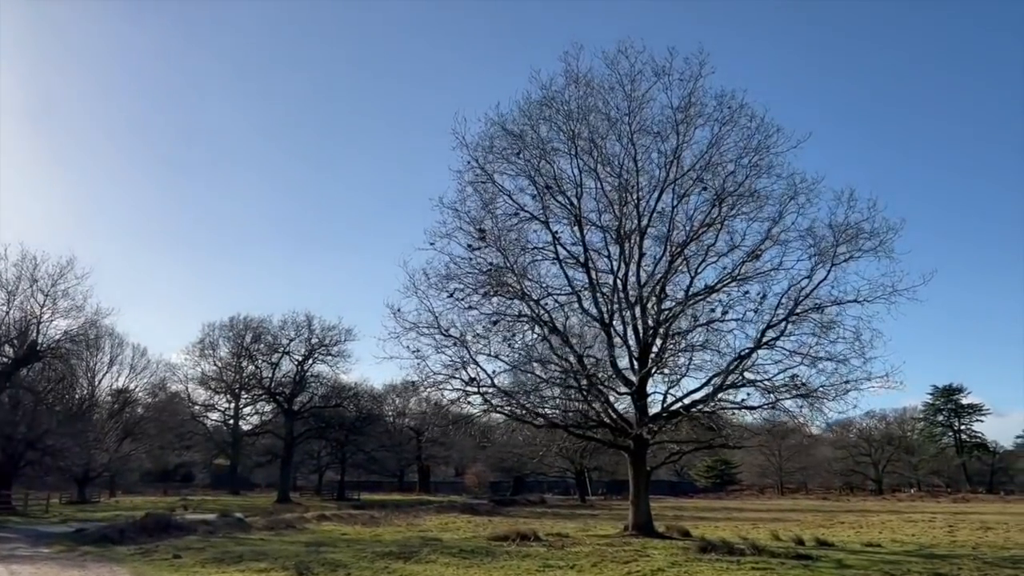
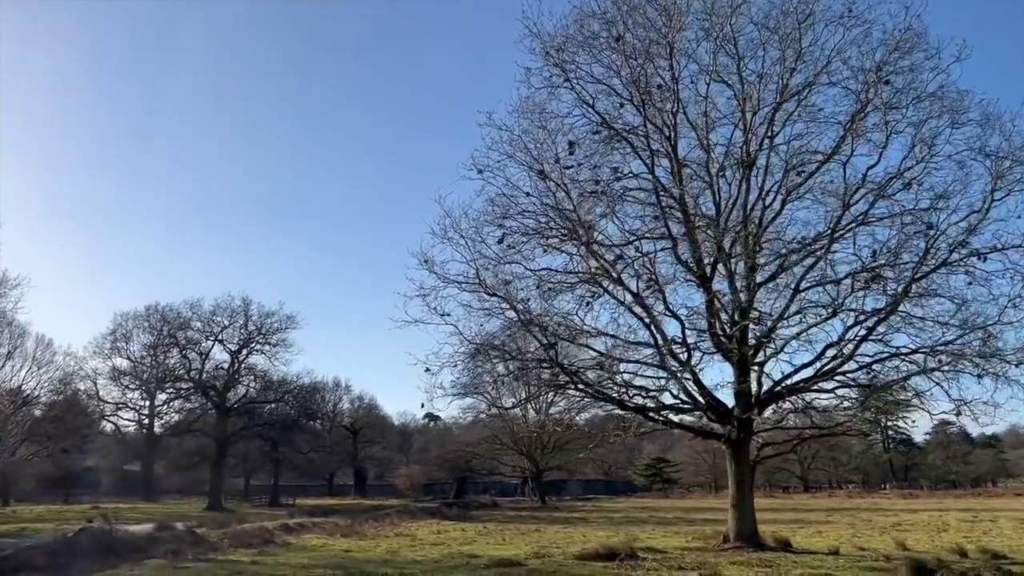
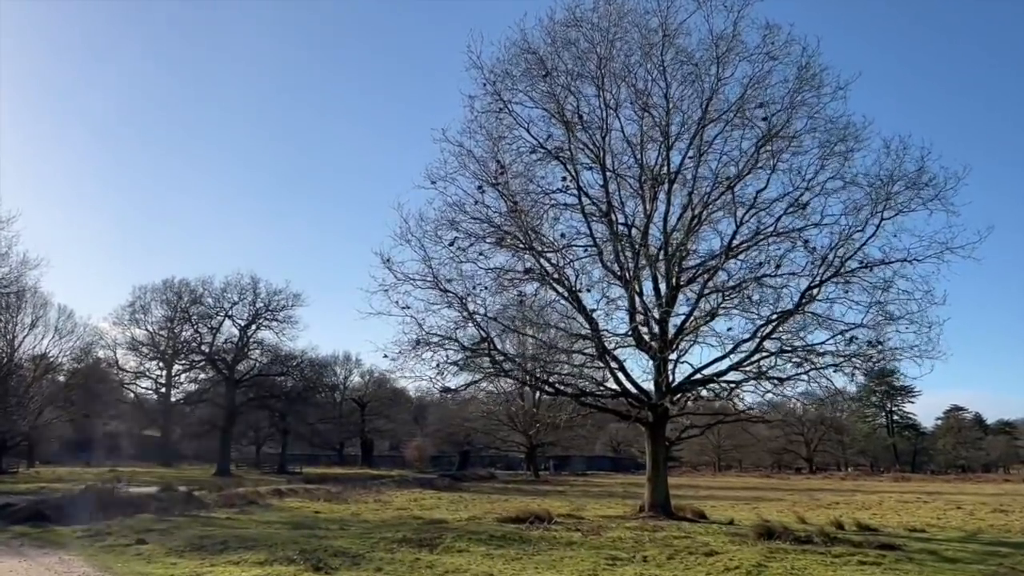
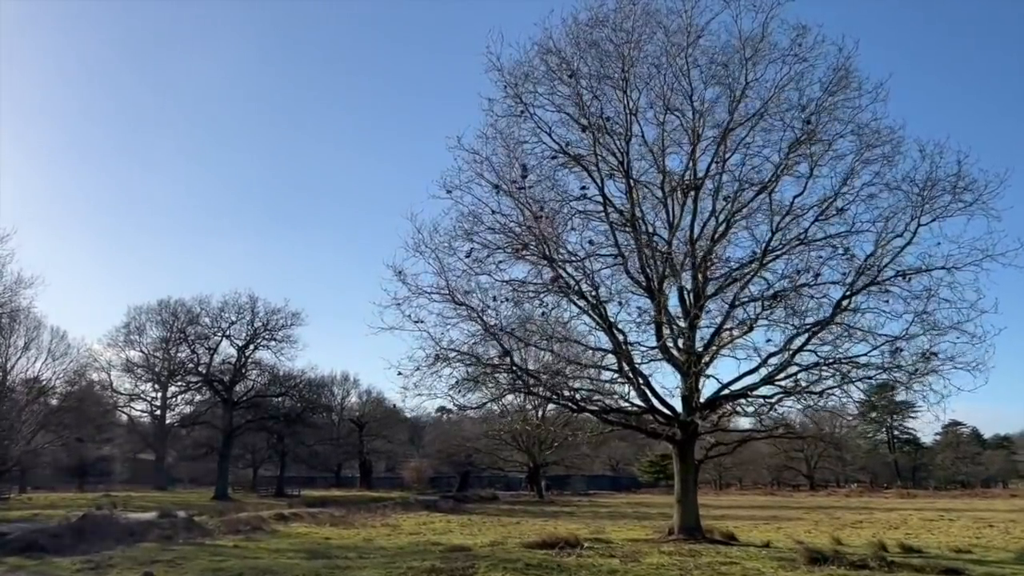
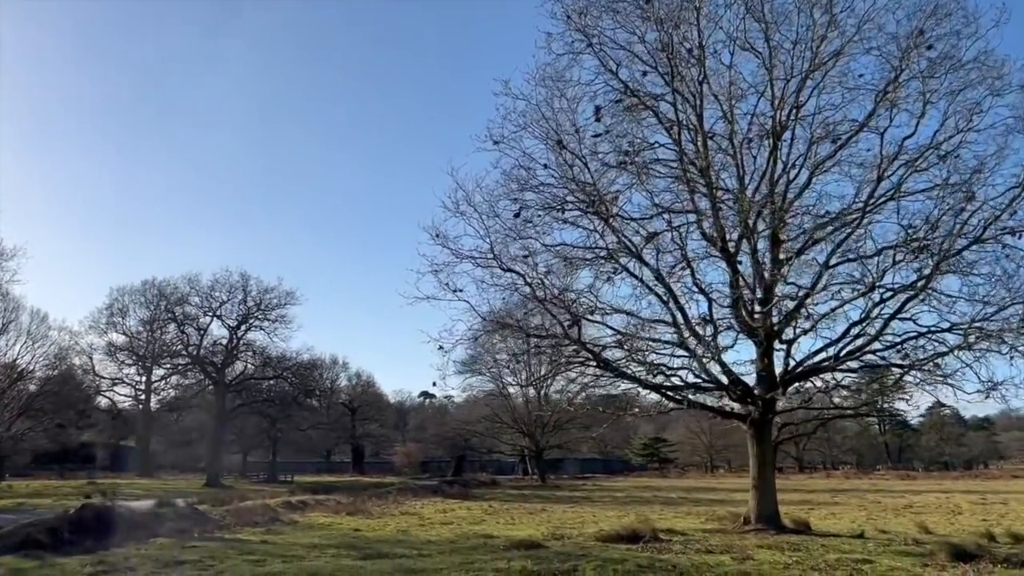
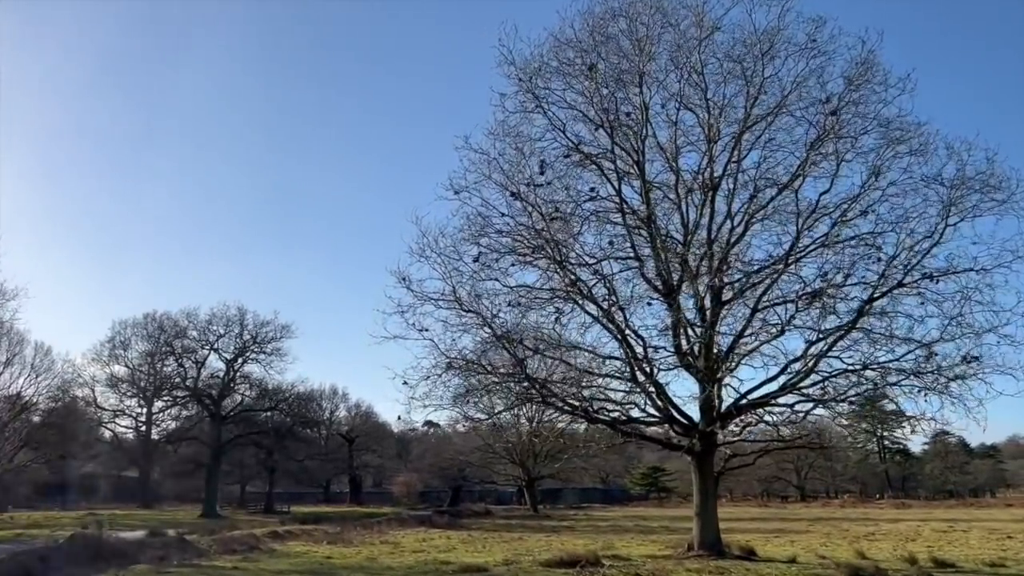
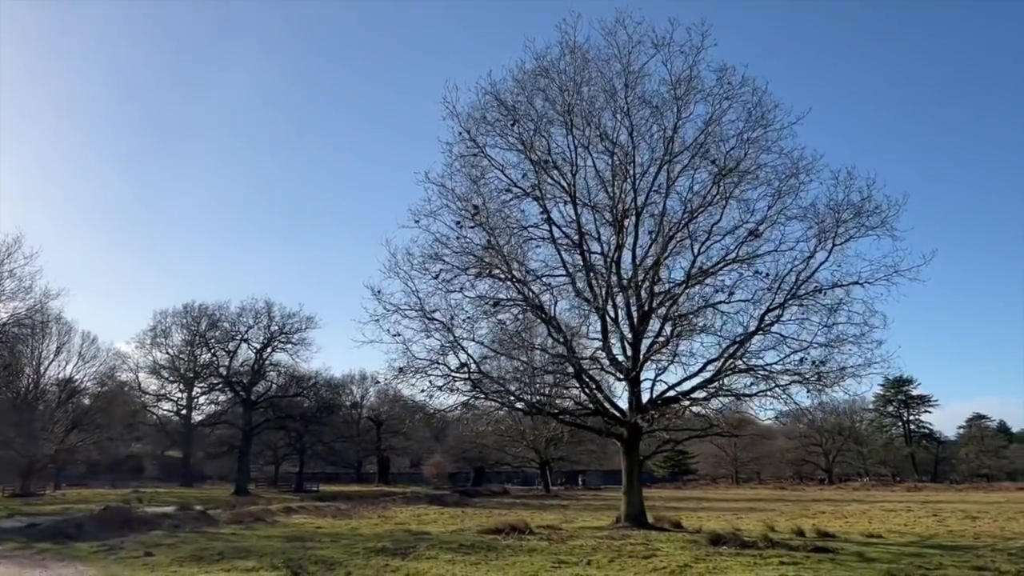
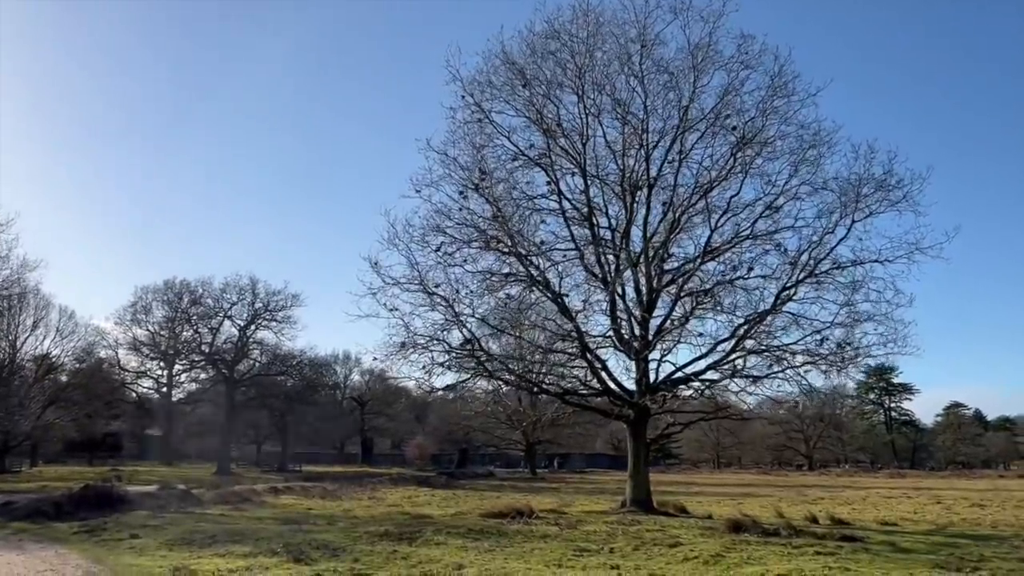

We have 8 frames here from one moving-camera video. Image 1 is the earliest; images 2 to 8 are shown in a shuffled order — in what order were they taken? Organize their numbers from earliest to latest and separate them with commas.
7, 8, 3, 4, 6, 2, 5
